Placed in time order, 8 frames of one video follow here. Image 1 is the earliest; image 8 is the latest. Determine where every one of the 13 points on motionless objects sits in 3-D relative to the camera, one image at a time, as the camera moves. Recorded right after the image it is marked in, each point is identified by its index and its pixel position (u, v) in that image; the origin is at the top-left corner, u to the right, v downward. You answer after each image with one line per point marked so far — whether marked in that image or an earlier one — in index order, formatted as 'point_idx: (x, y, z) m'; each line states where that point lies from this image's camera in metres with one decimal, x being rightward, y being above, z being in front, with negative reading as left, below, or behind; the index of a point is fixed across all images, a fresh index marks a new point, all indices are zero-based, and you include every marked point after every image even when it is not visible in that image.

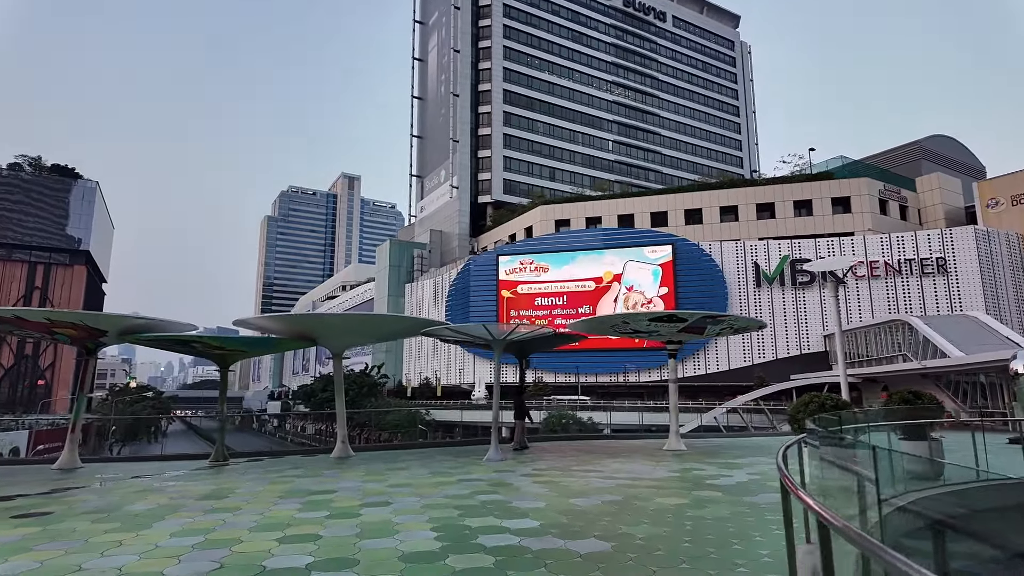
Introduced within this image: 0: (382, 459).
0: (-3.2, -4.1, +14.2) m
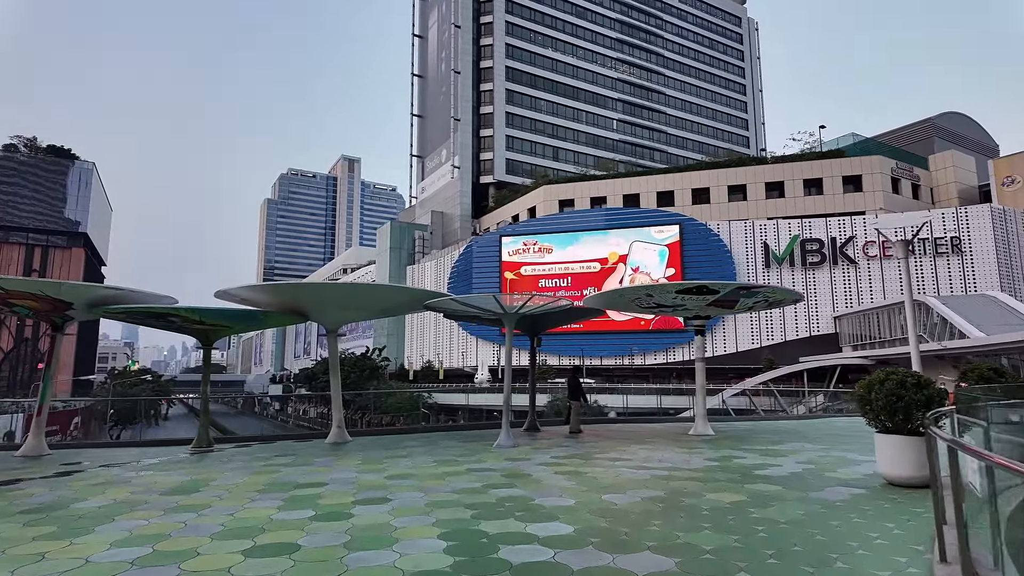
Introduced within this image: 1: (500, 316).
0: (-2.9, -3.4, +12.8) m
1: (-0.4, -0.6, +13.5) m
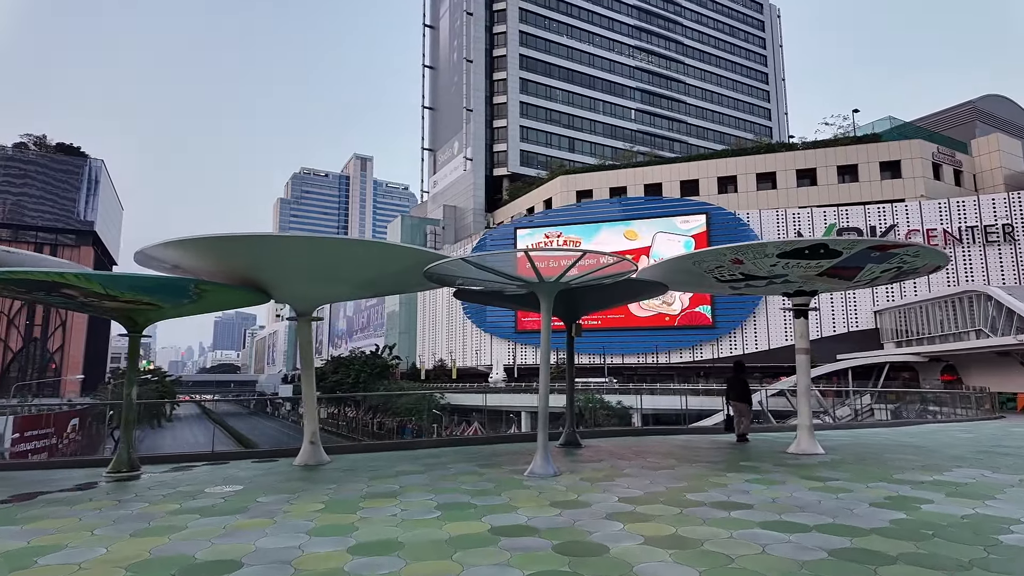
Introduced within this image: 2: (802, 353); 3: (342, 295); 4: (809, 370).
0: (-2.3, -2.8, +9.1) m
1: (+0.2, 0.0, +9.7) m
2: (+5.4, -1.2, +11.1) m
3: (-3.1, -0.1, +10.8) m
4: (+5.5, -1.5, +10.9) m
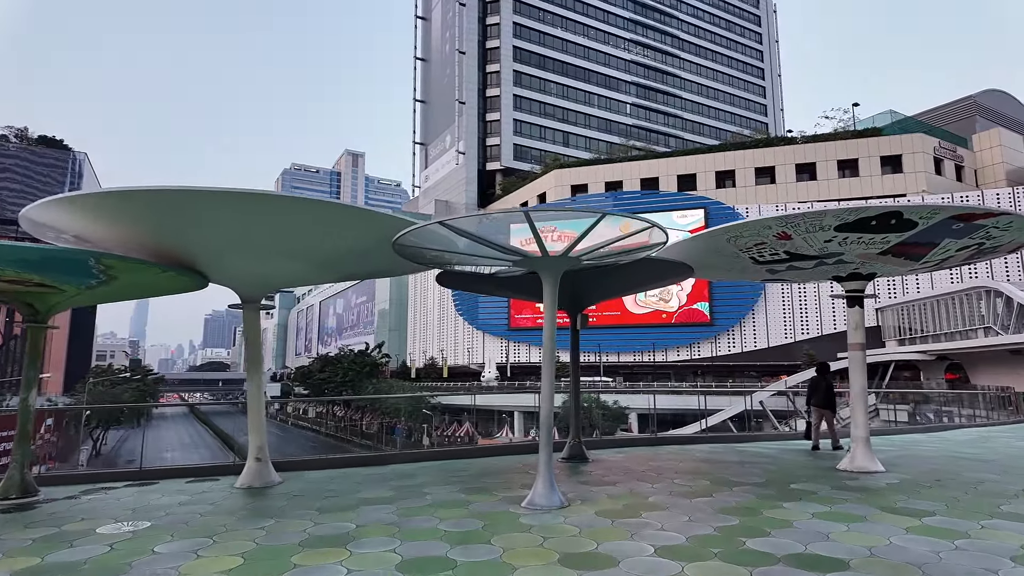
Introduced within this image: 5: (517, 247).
0: (-2.4, -2.6, +7.2) m
1: (+0.2, +0.3, +7.8) m
2: (+5.3, -0.9, +9.2) m
3: (-3.2, +0.2, +8.9) m
4: (+5.4, -1.2, +9.1) m
5: (+0.1, +0.6, +7.4) m
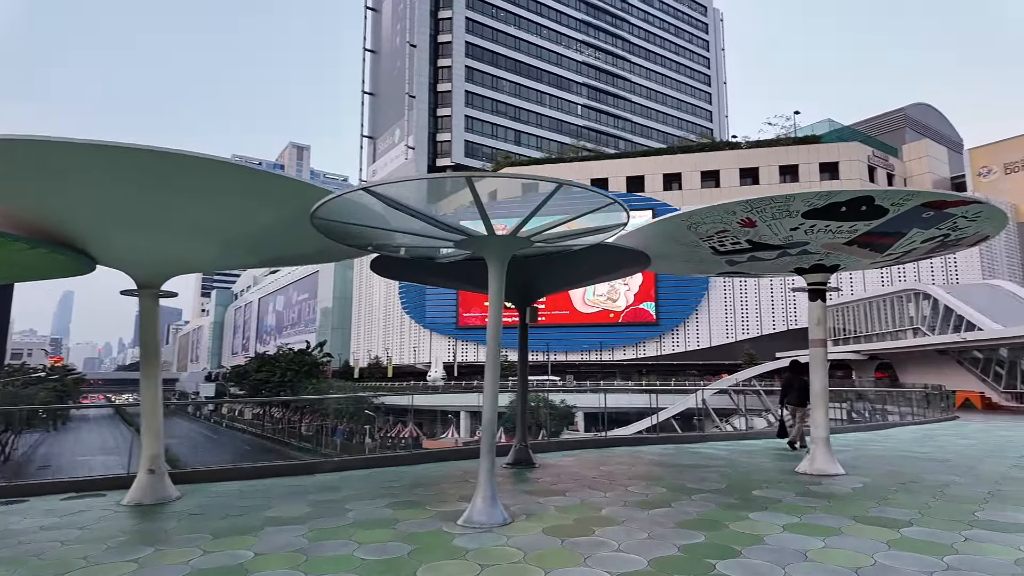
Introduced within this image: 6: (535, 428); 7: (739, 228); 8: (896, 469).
0: (-3.1, -2.4, +6.1) m
1: (-0.5, +0.5, +6.9) m
2: (+4.5, -0.8, +8.8) m
3: (-4.0, +0.4, +7.7) m
4: (+4.6, -1.1, +8.6) m
5: (-0.6, +0.7, +6.5) m
6: (+0.5, -2.7, +11.5) m
7: (+3.0, +0.8, +7.9) m
8: (+5.7, -2.7, +8.8) m
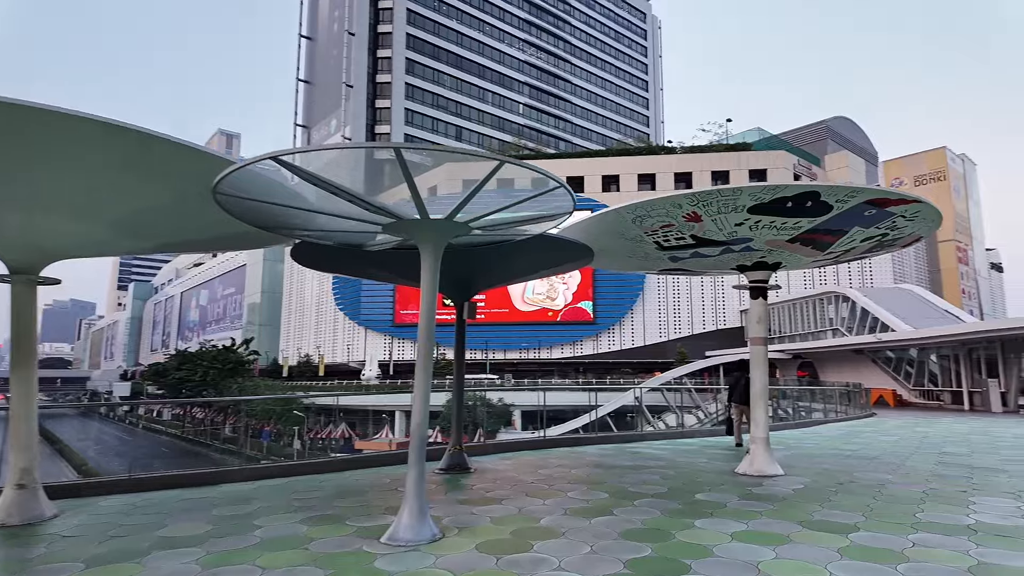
0: (-3.7, -2.2, +5.2) m
1: (-1.2, +0.6, +6.3) m
2: (+3.6, -0.8, +8.6) m
3: (-4.7, +0.6, +6.7) m
4: (+3.7, -1.1, +8.5) m
5: (-1.2, +0.8, +5.8) m
6: (-0.7, -2.6, +11.0) m
7: (+2.2, +0.8, +7.6) m
8: (+4.7, -2.7, +8.8) m
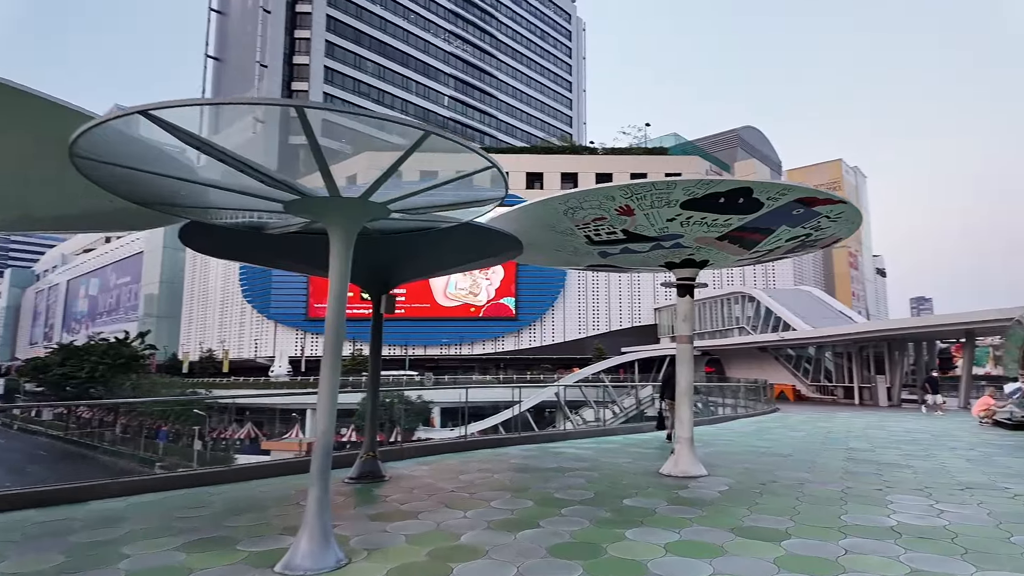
0: (-4.3, -2.1, +4.1) m
1: (-2.0, +0.7, +5.5) m
2: (+2.4, -0.8, +8.5) m
3: (-5.5, +0.7, +5.5) m
4: (+2.6, -1.1, +8.4) m
5: (-1.9, +0.9, +5.1) m
6: (-2.1, -2.5, +10.3) m
7: (+1.3, +0.9, +7.3) m
8: (+3.6, -2.6, +8.8) m
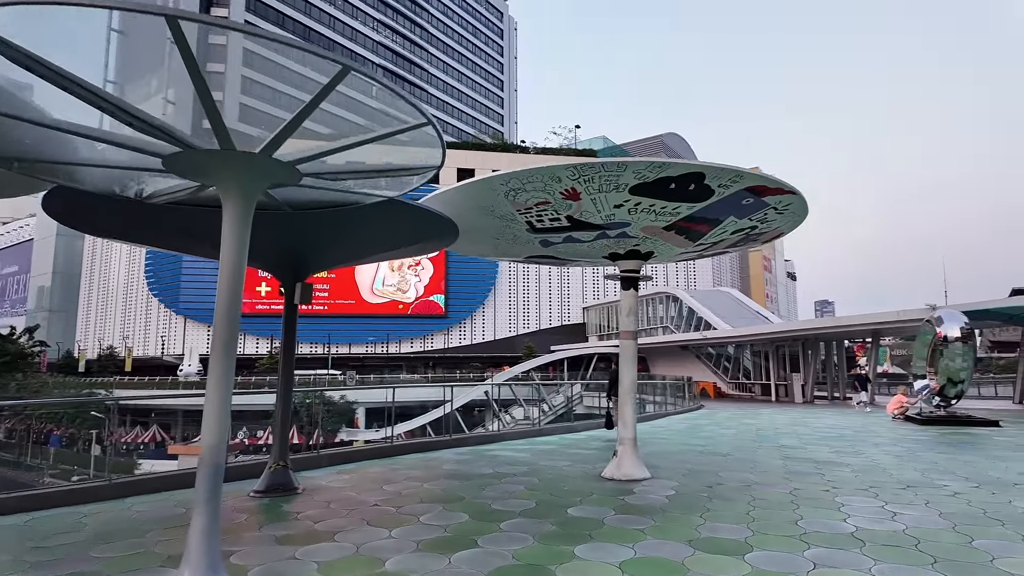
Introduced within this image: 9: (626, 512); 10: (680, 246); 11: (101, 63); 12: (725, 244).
0: (-4.6, -1.9, +2.9) m
1: (-2.4, +0.8, +4.6) m
2: (+1.6, -0.7, +8.1) m
3: (-5.9, +0.9, +4.1) m
4: (+1.7, -1.0, +8.0) m
5: (-2.3, +1.1, +4.1) m
6: (-3.2, -2.3, +9.3) m
7: (+0.6, +1.0, +6.7) m
8: (+2.6, -2.6, +8.5) m
9: (+1.1, -2.2, +5.9) m
10: (+2.3, +0.6, +8.2) m
11: (-2.3, +1.3, +3.5) m
12: (+3.0, +0.6, +8.2) m
